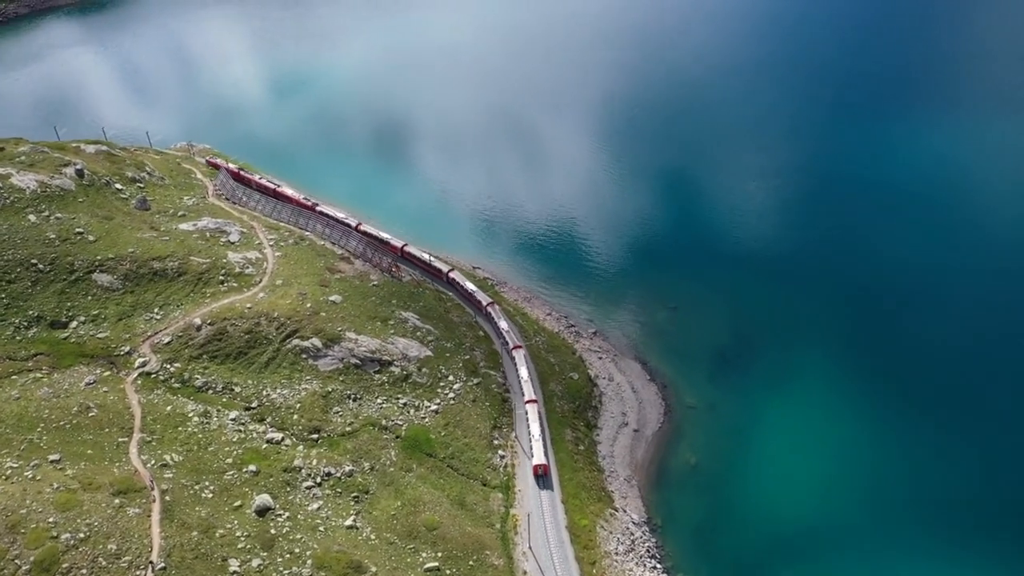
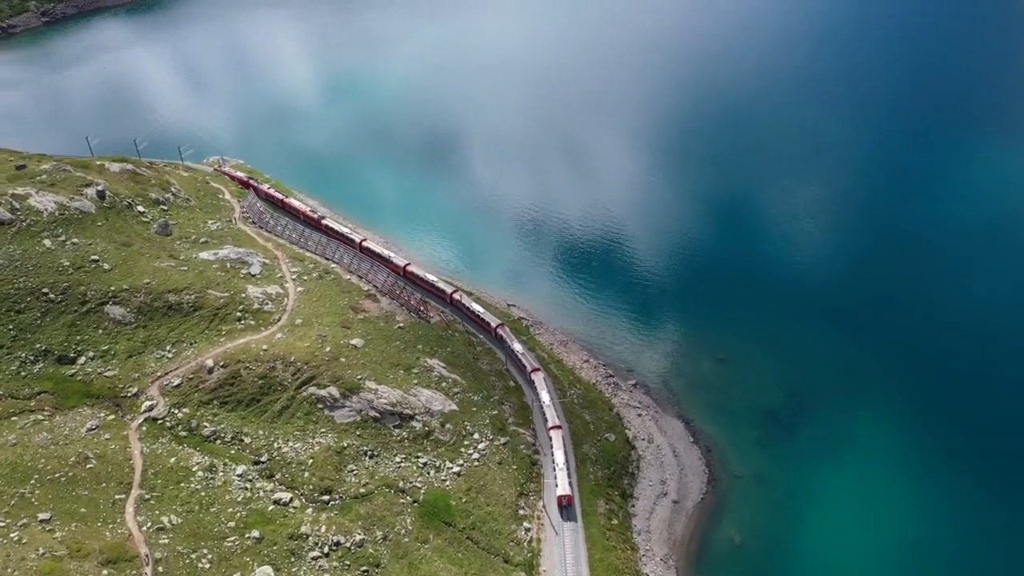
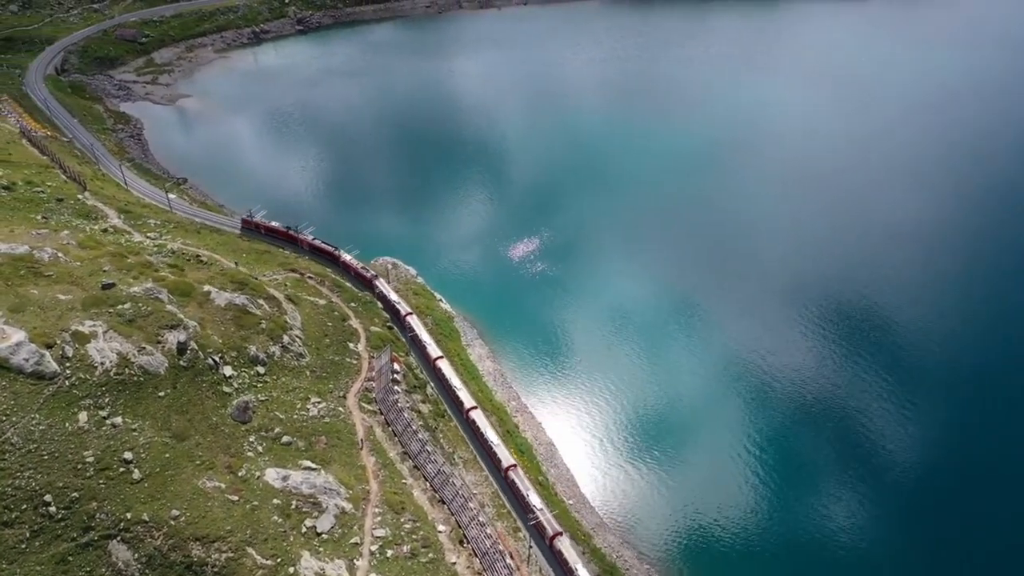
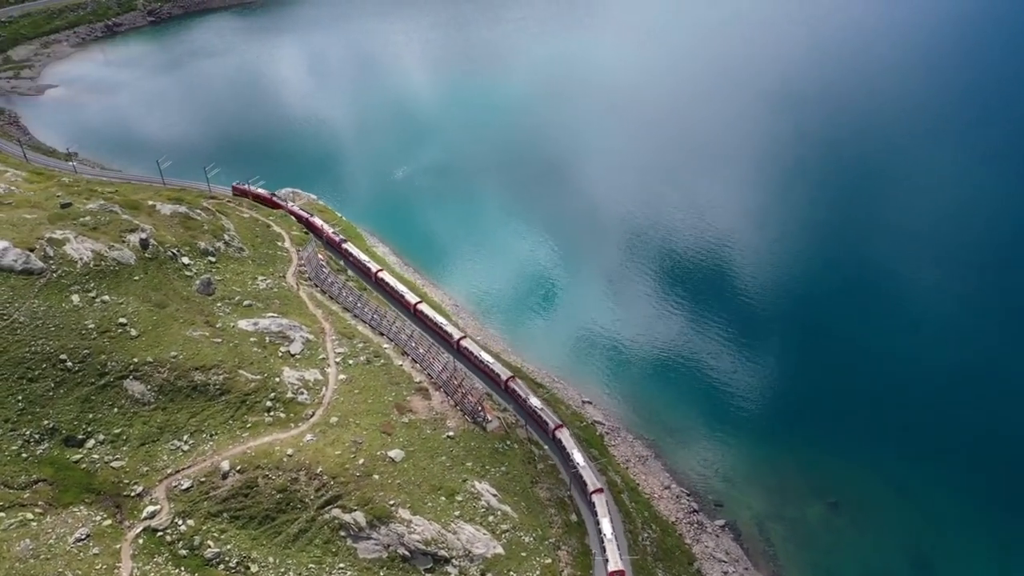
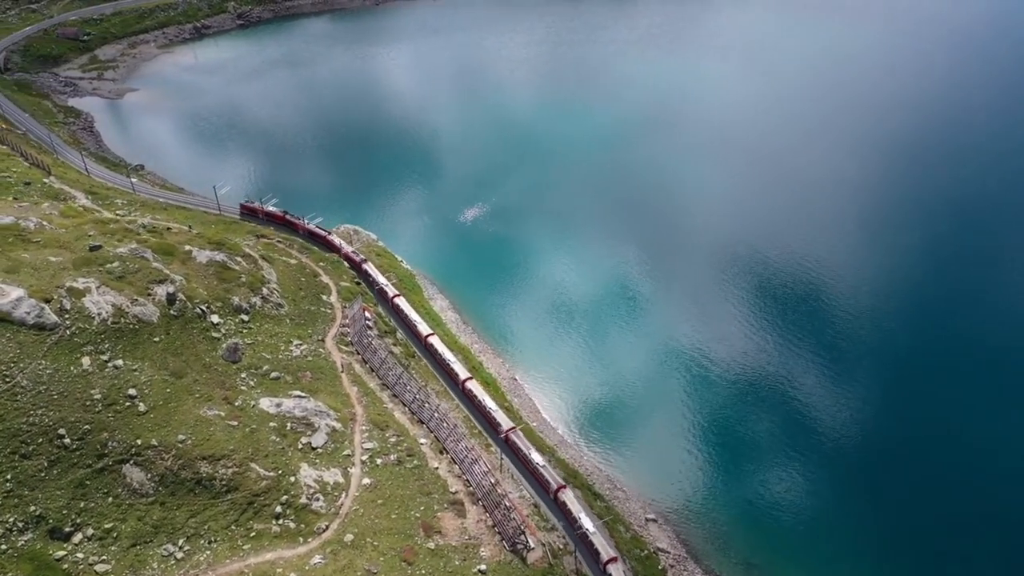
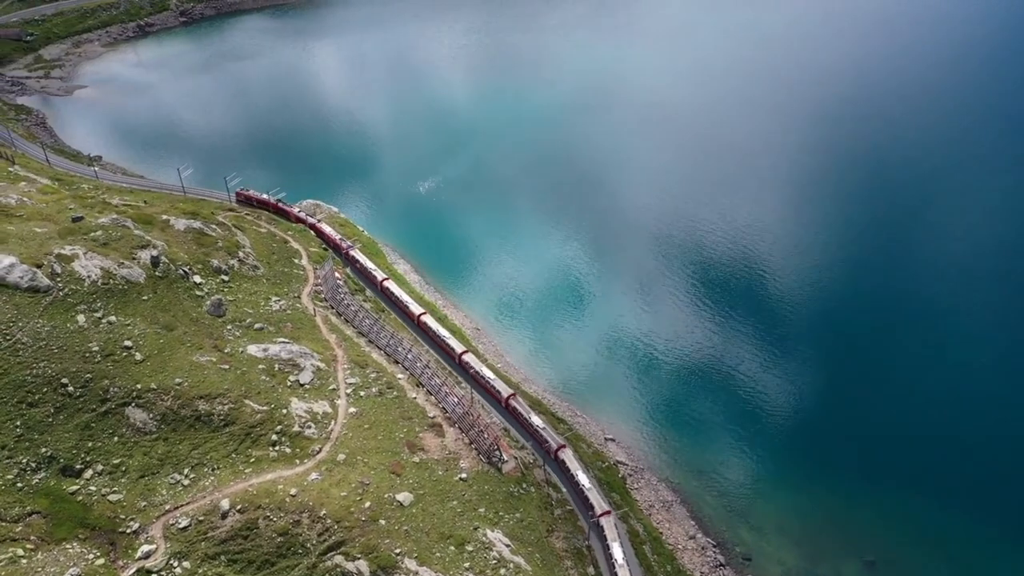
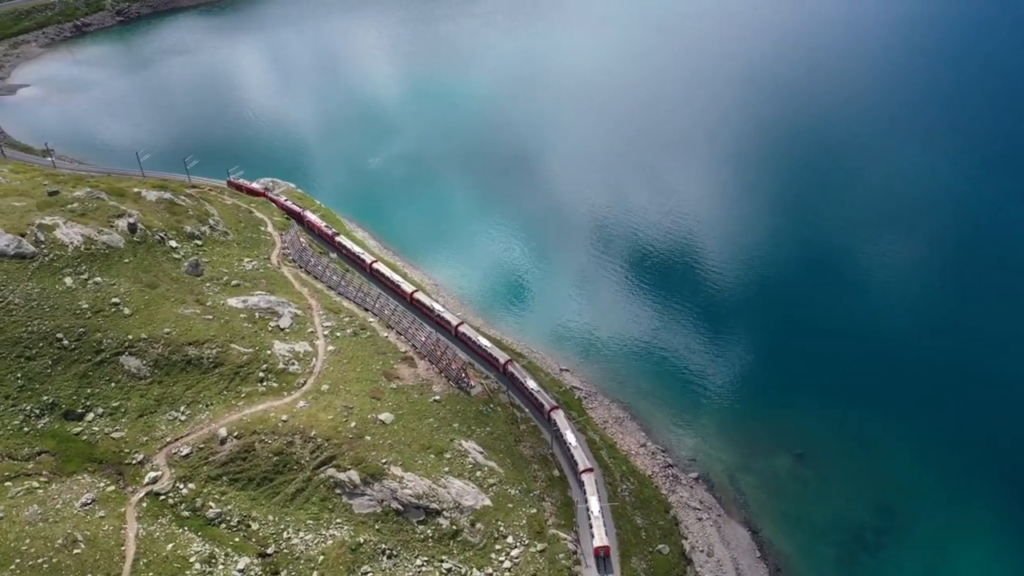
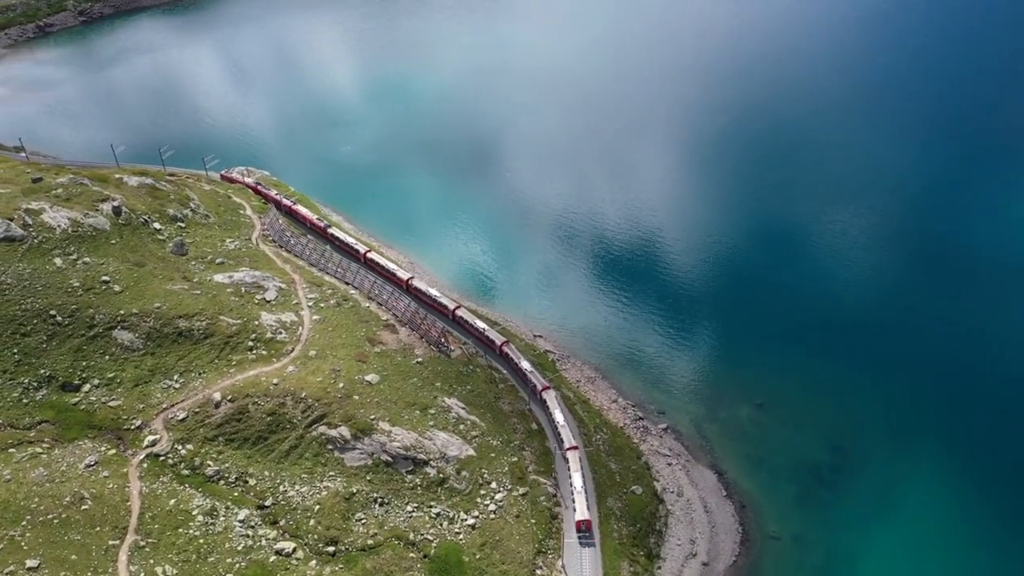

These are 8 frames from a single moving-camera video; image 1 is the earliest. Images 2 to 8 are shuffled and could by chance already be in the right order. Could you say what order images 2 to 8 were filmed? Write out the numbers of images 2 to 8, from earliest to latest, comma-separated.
2, 8, 7, 4, 6, 5, 3
